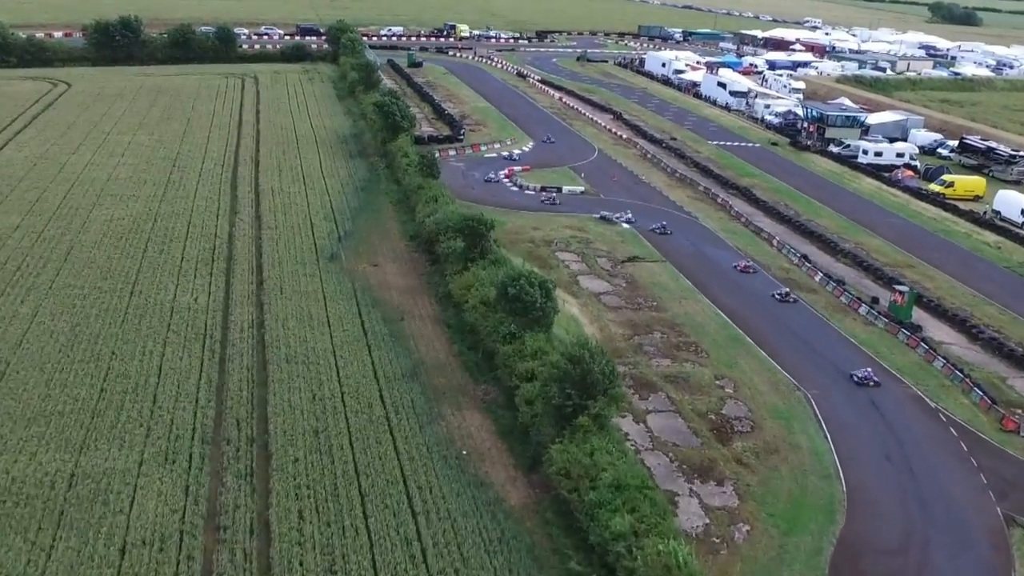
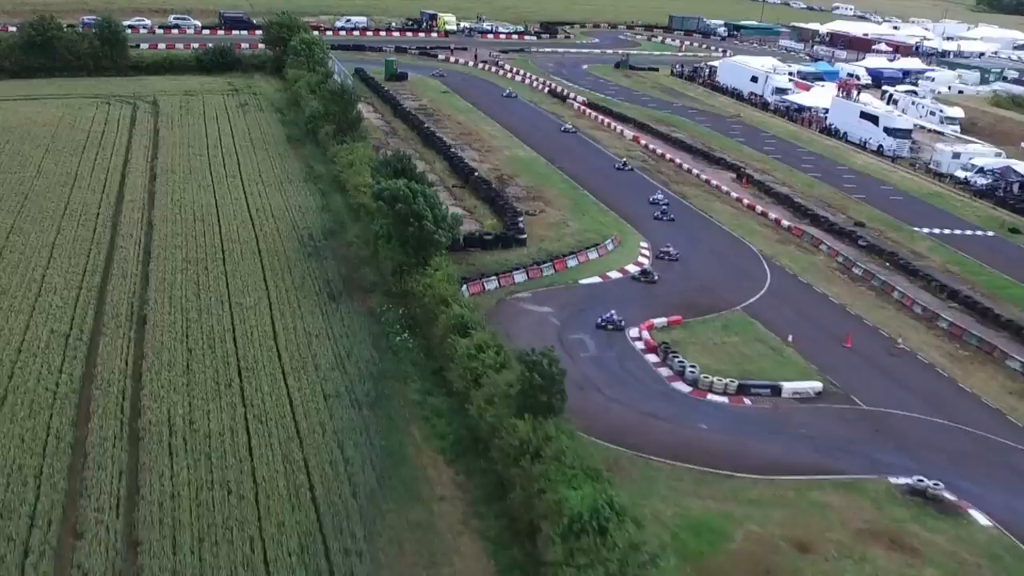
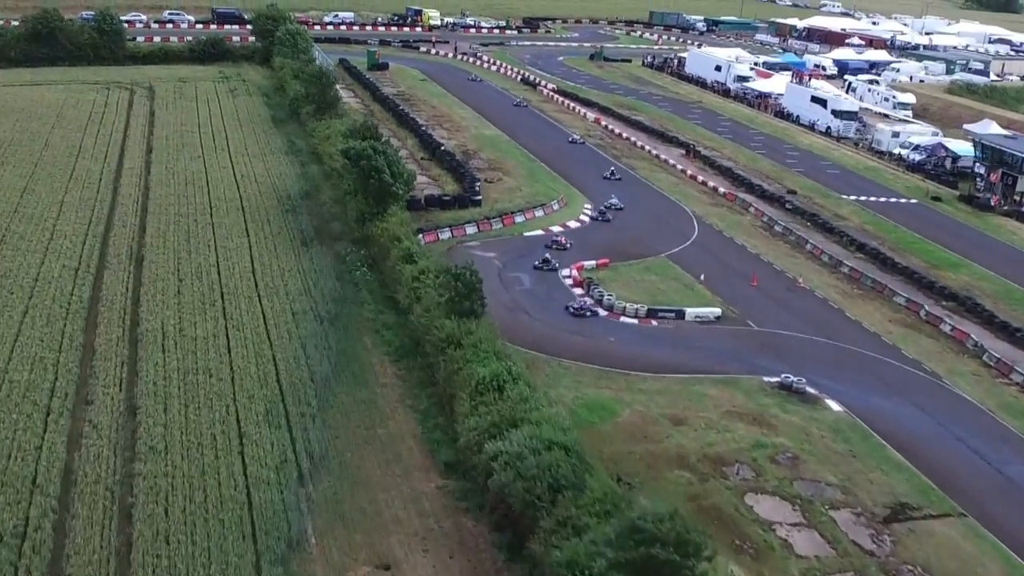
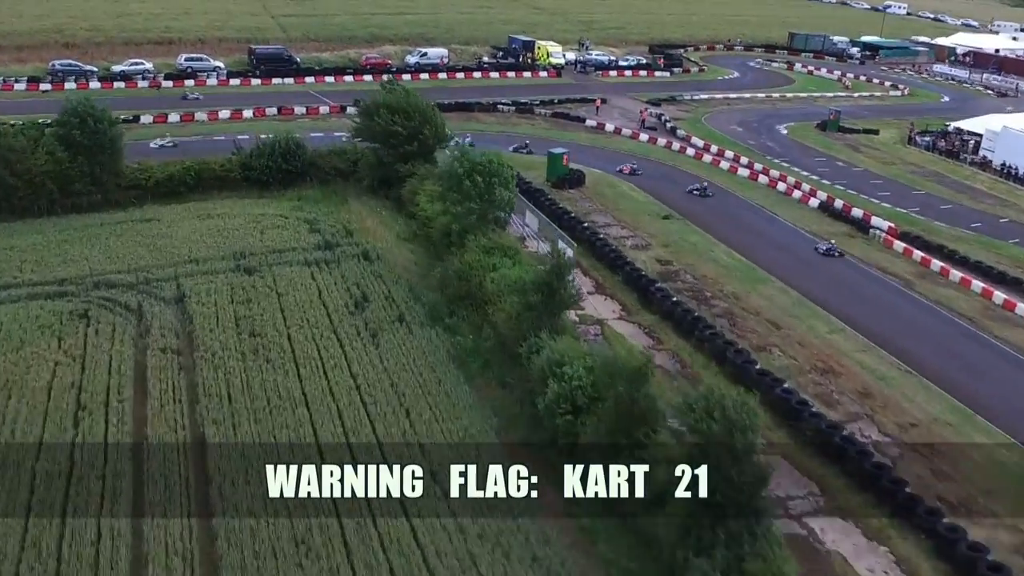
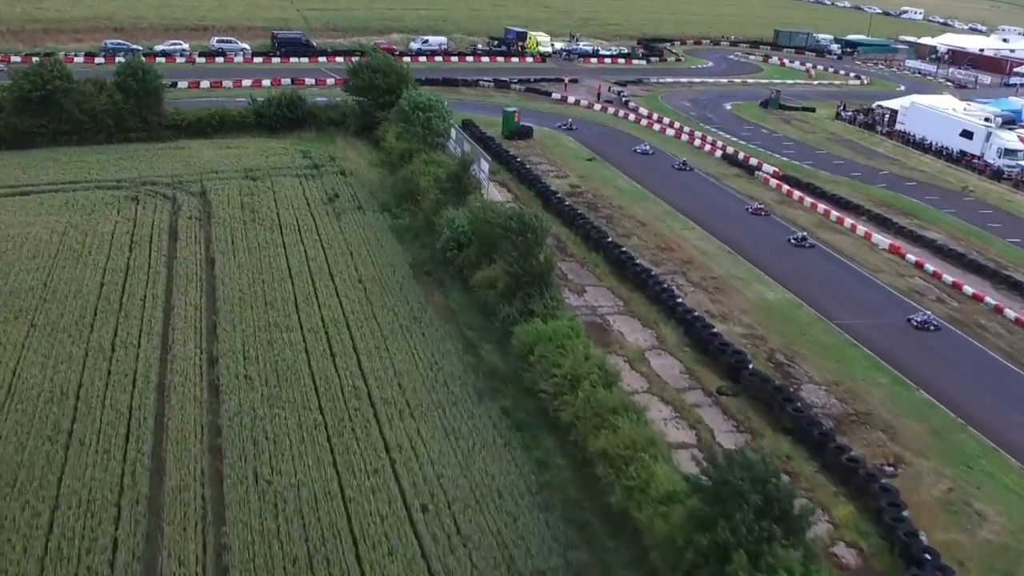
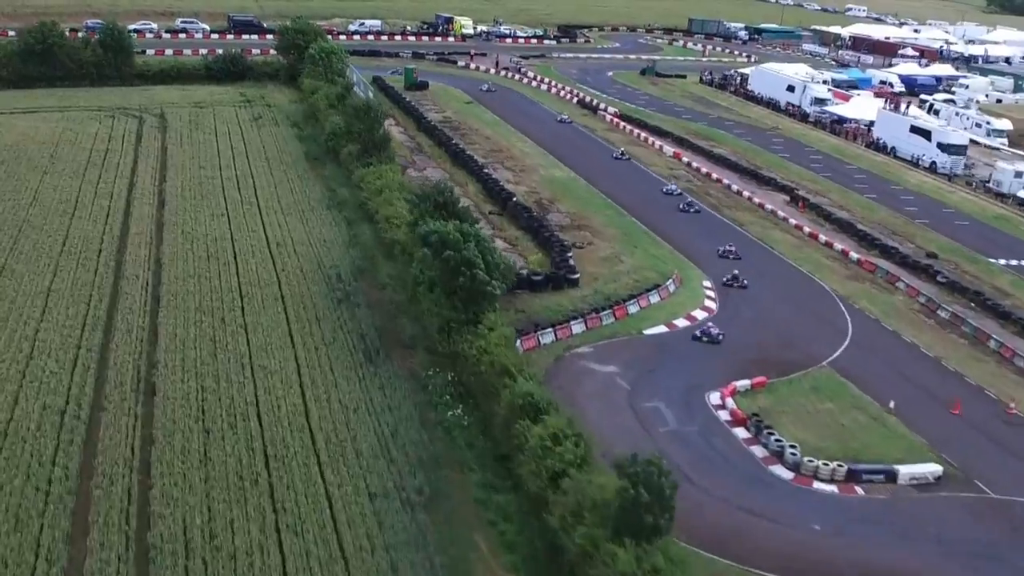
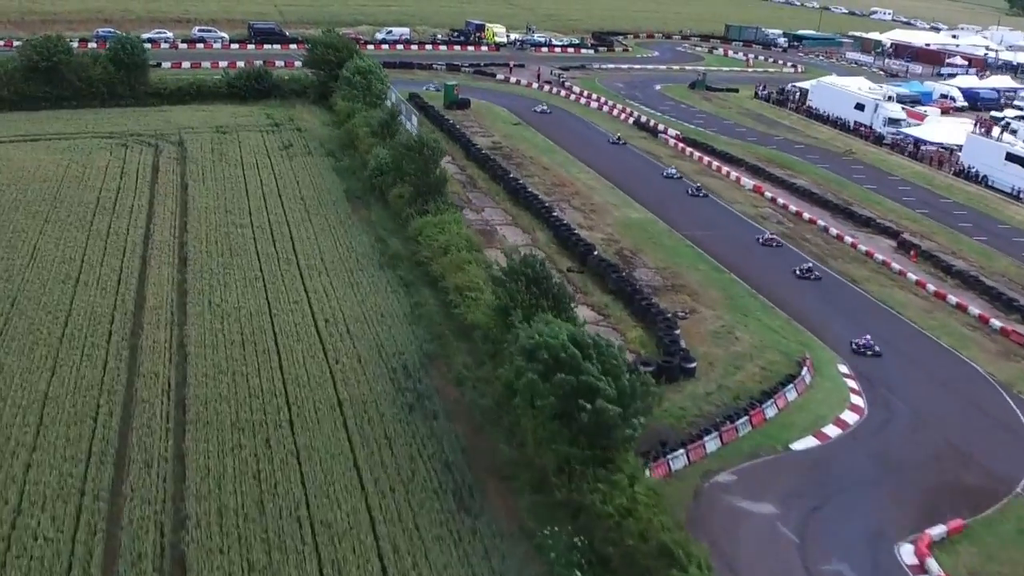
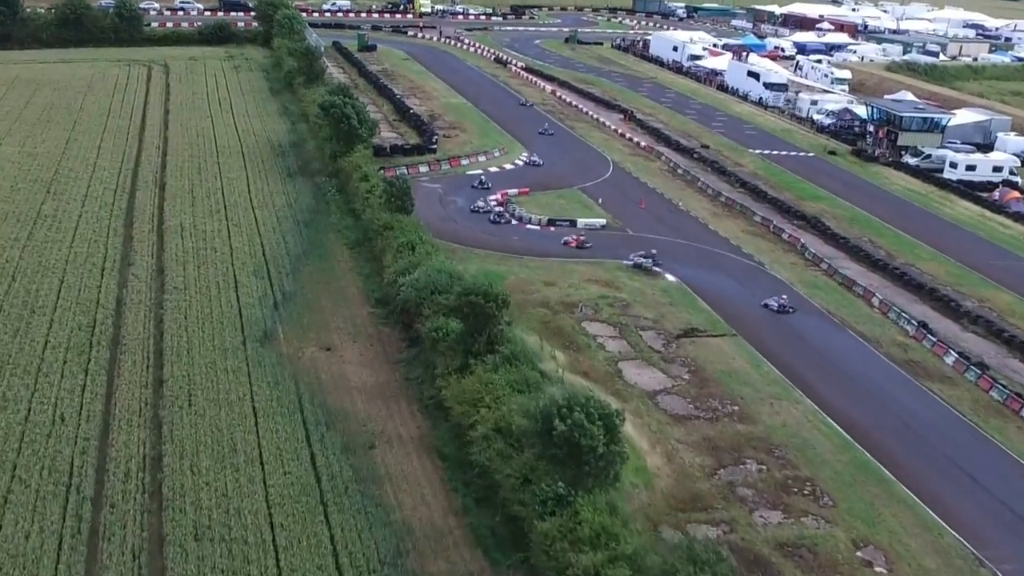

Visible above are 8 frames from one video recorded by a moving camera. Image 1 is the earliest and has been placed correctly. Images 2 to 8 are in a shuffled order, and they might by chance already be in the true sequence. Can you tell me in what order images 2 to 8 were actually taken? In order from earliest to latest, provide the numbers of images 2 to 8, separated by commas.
8, 3, 2, 6, 7, 5, 4
